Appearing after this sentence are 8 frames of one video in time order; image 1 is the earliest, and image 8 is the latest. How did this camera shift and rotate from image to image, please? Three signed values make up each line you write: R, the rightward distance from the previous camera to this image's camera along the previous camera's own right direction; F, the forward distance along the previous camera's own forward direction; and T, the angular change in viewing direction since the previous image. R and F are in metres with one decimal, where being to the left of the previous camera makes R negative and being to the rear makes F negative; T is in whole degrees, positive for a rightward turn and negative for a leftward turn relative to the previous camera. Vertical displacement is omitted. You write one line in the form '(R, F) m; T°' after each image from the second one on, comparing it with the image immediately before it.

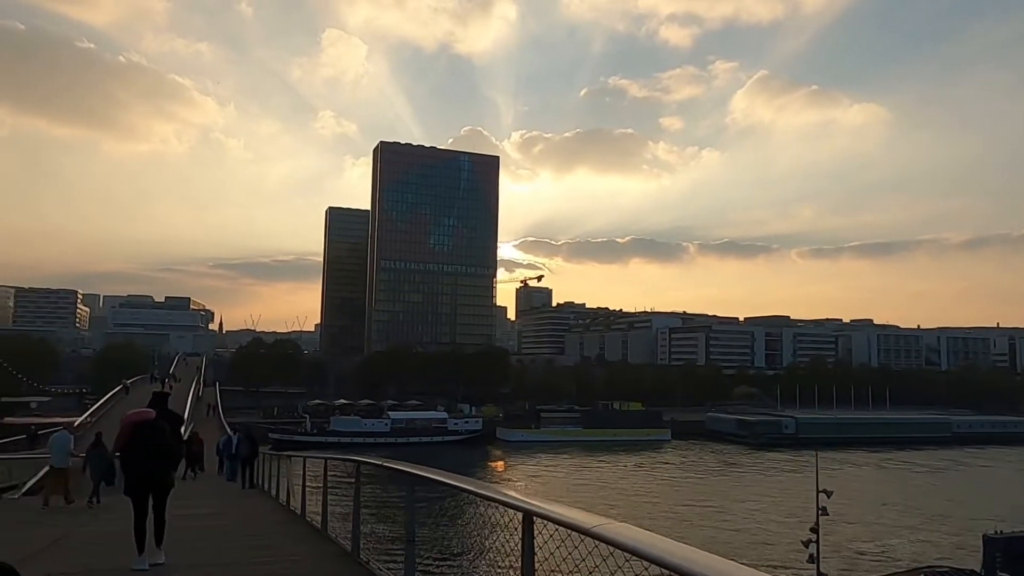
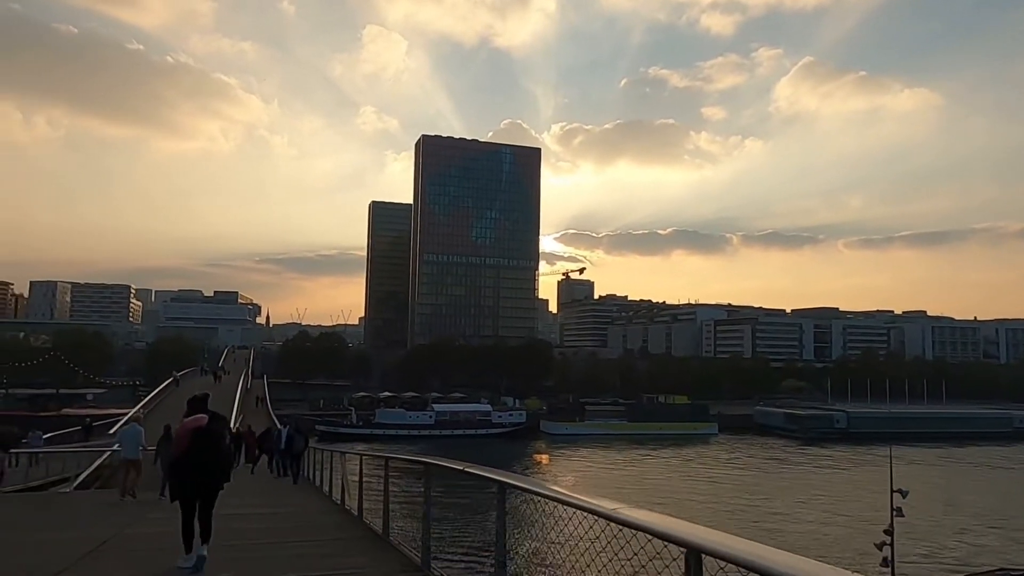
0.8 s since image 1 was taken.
(-0.1, +0.2) m; -3°
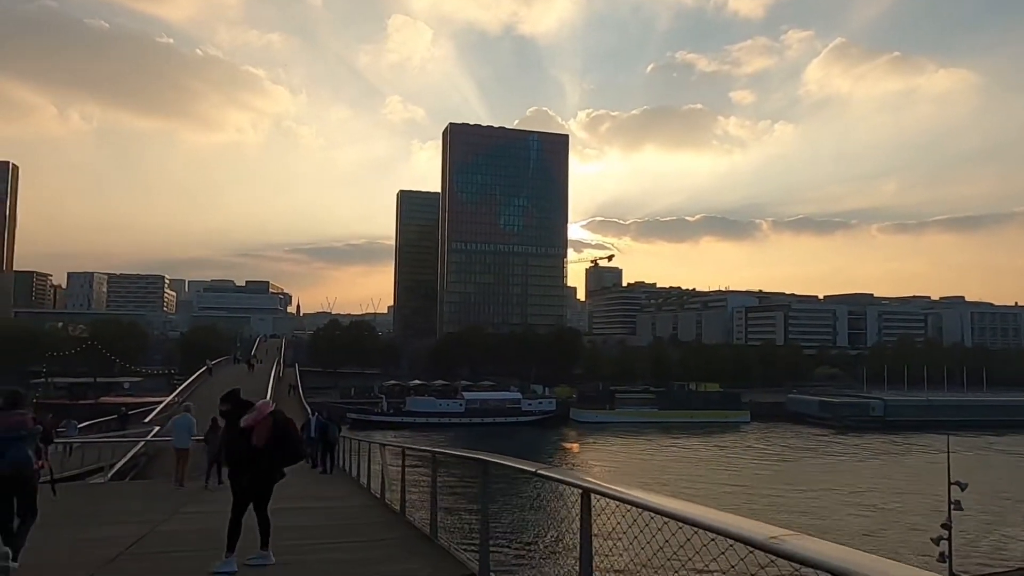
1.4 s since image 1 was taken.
(-0.1, +0.2) m; -2°
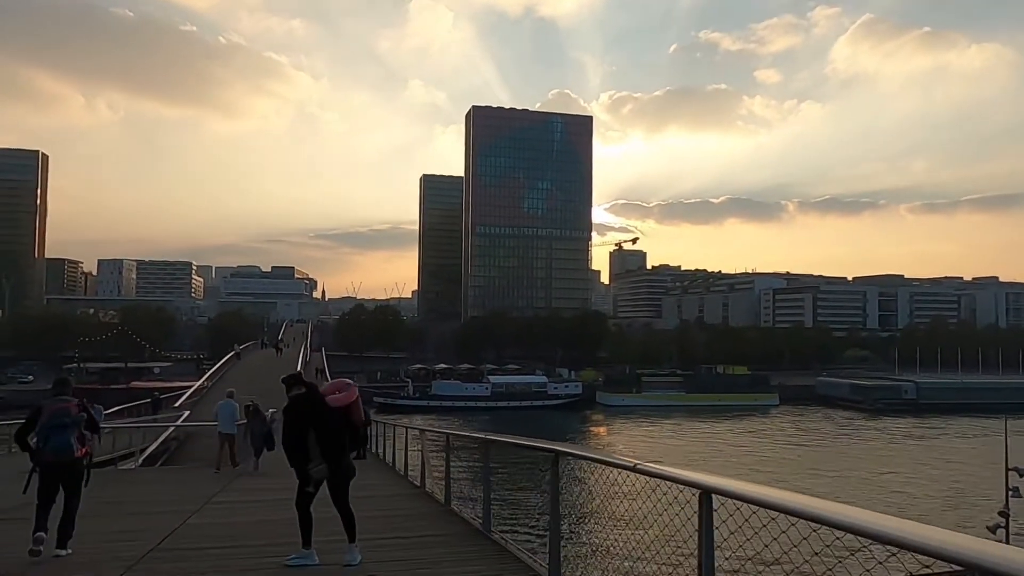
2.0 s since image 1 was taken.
(-0.1, +0.2) m; -2°
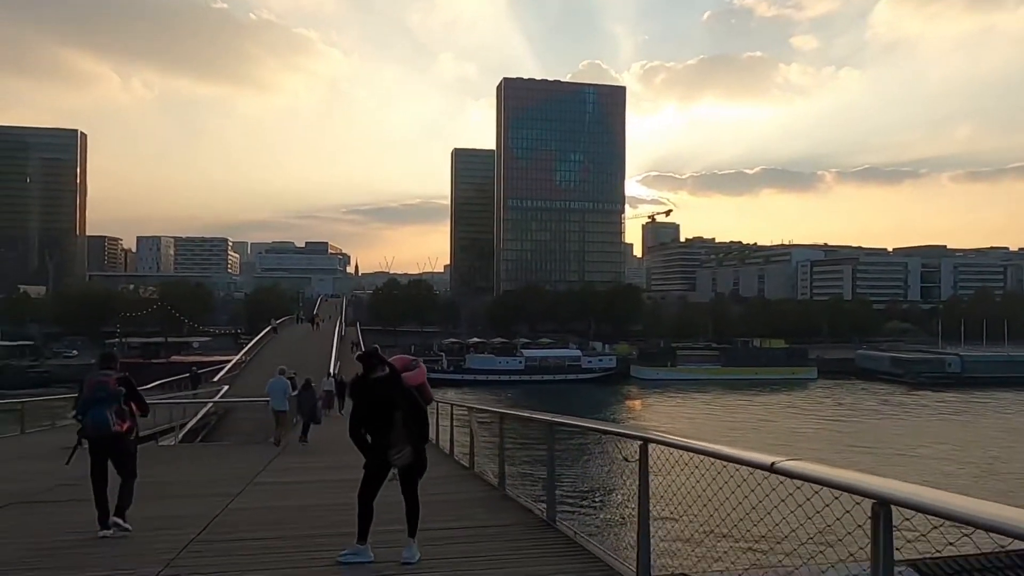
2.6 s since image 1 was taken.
(-0.1, +0.2) m; -2°
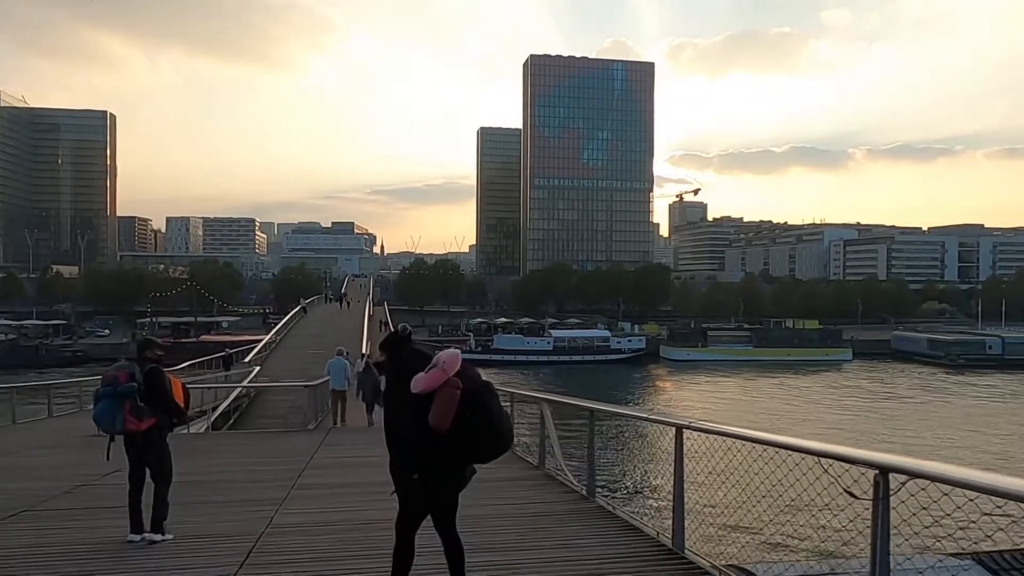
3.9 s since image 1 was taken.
(-0.2, +0.4) m; -2°
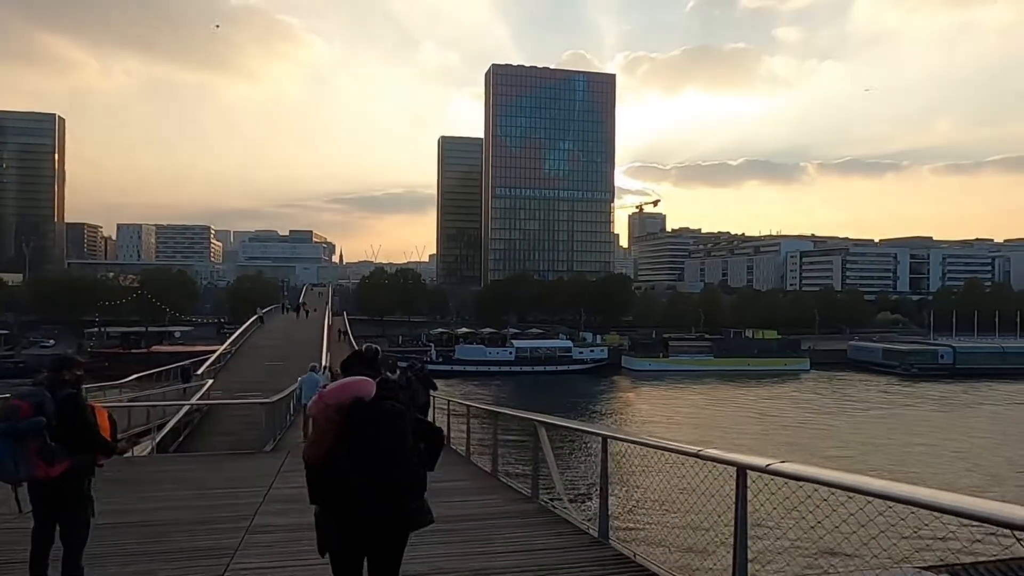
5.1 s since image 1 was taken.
(-0.1, +0.4) m; +3°
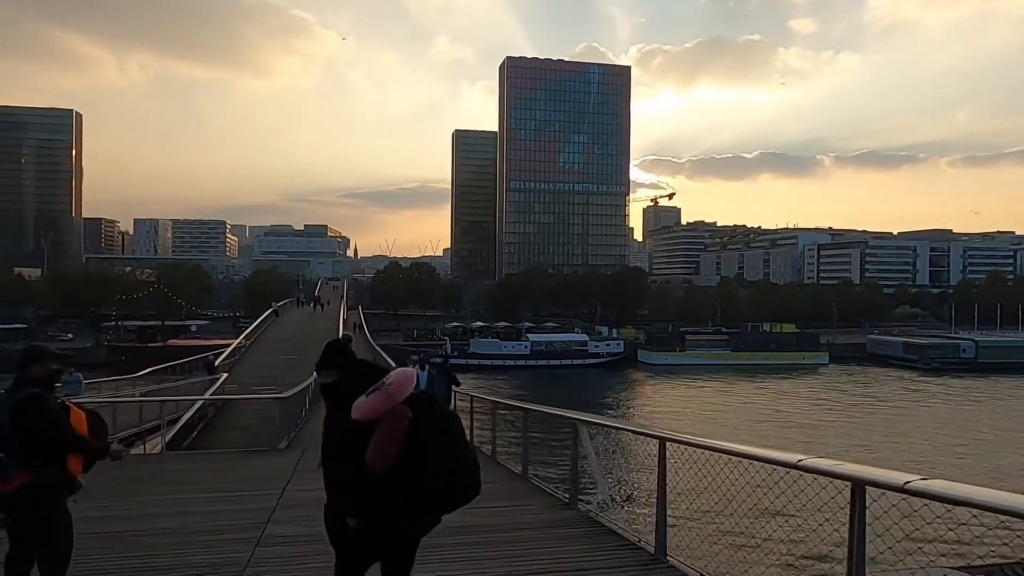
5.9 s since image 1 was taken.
(-0.1, +0.2) m; -1°
